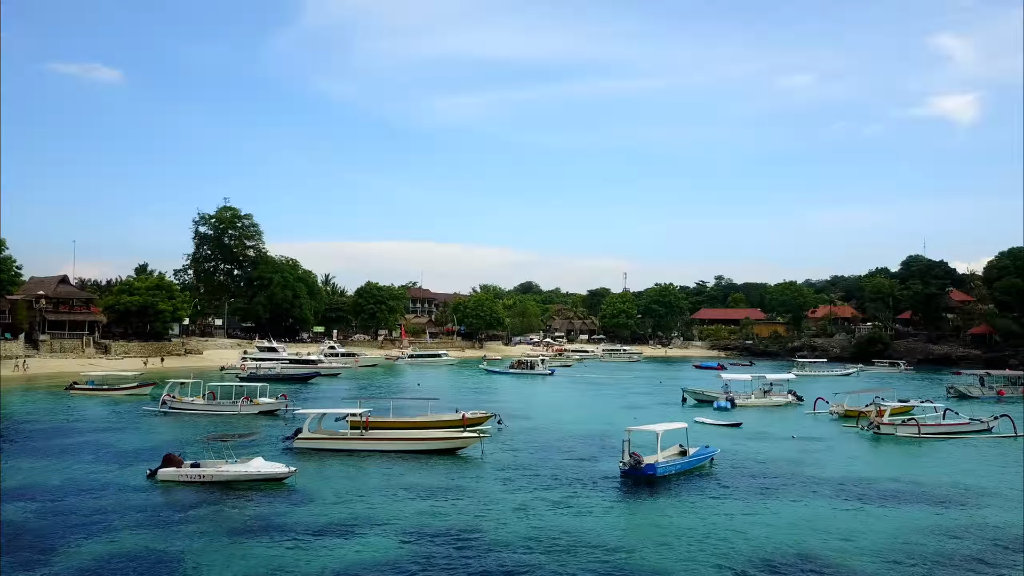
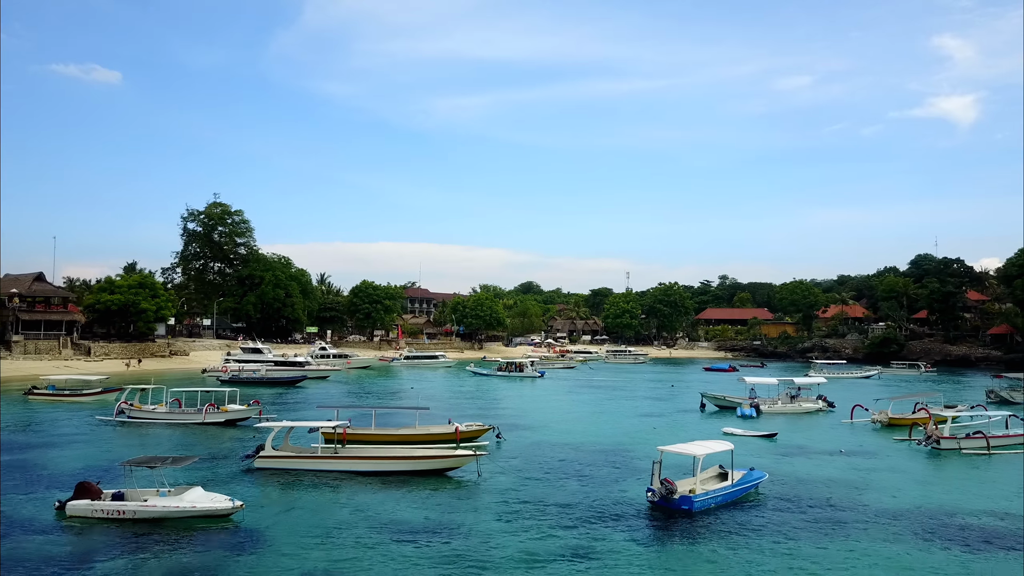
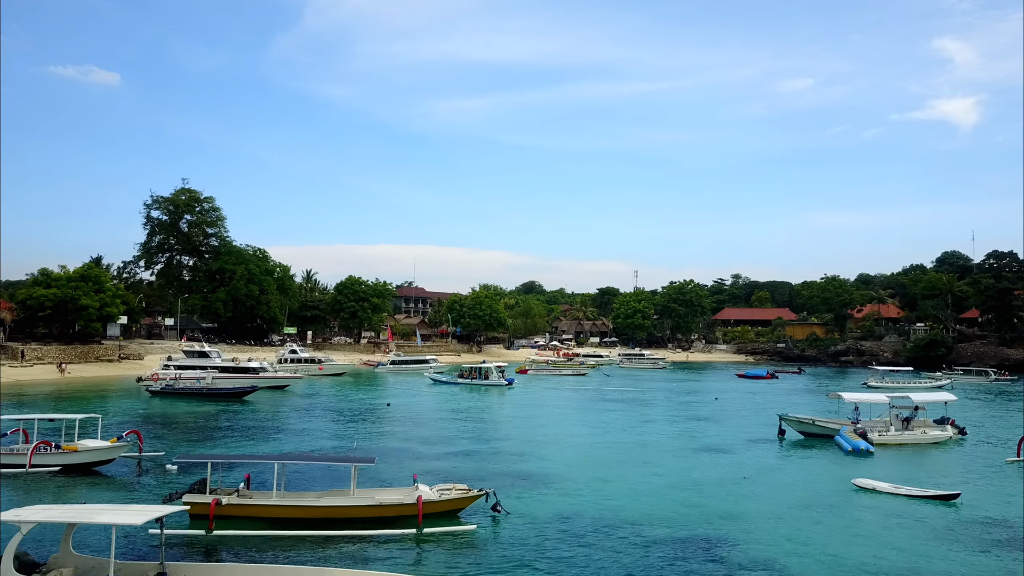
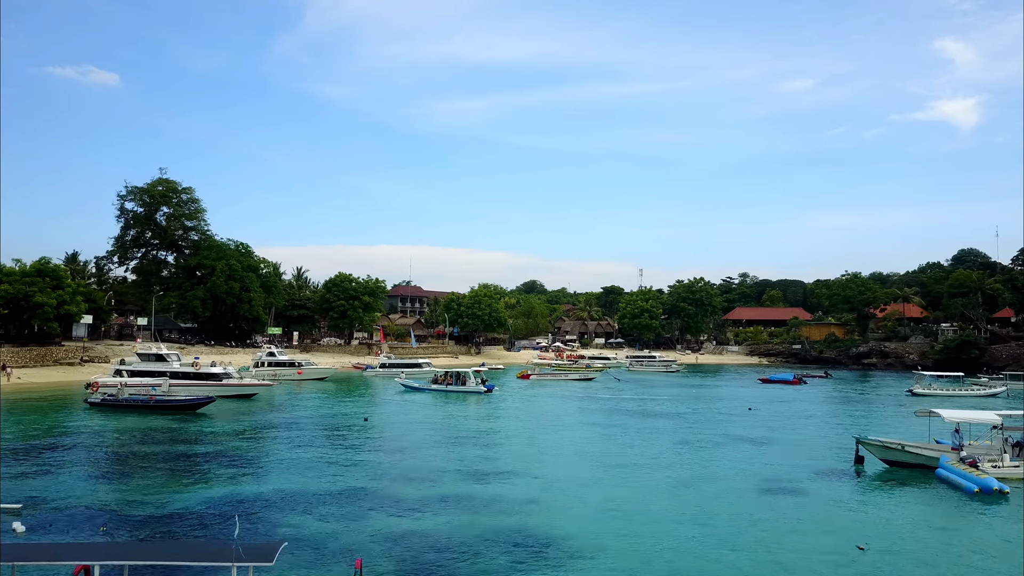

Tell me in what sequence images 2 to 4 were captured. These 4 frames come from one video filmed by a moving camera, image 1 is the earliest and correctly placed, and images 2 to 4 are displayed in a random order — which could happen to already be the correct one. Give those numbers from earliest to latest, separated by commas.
2, 3, 4
